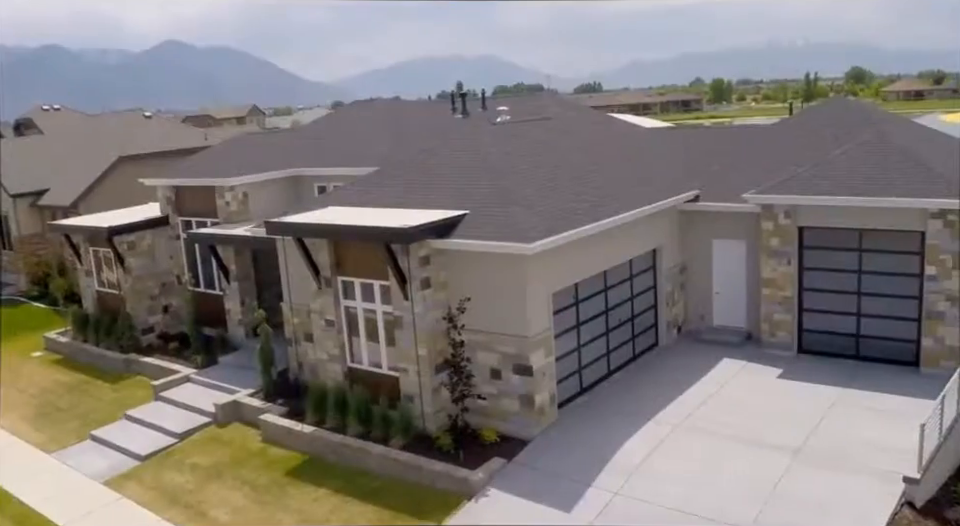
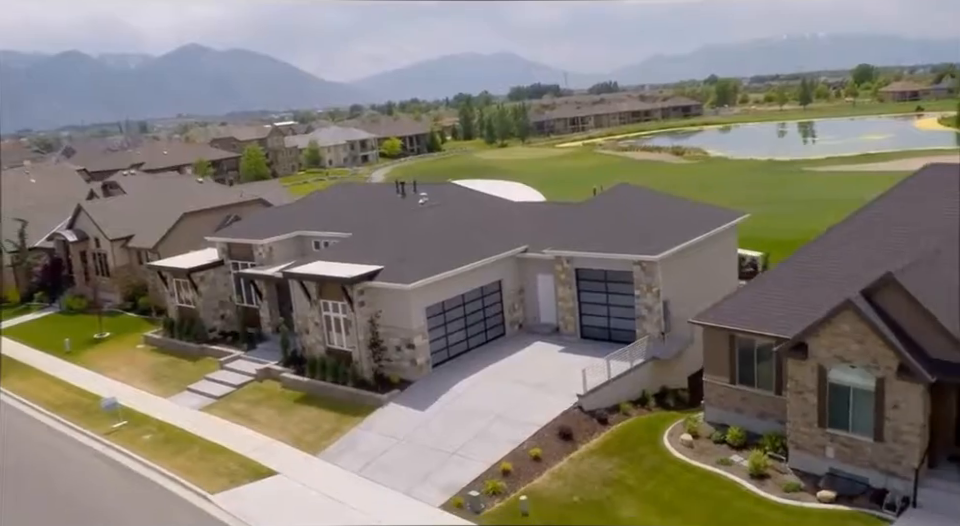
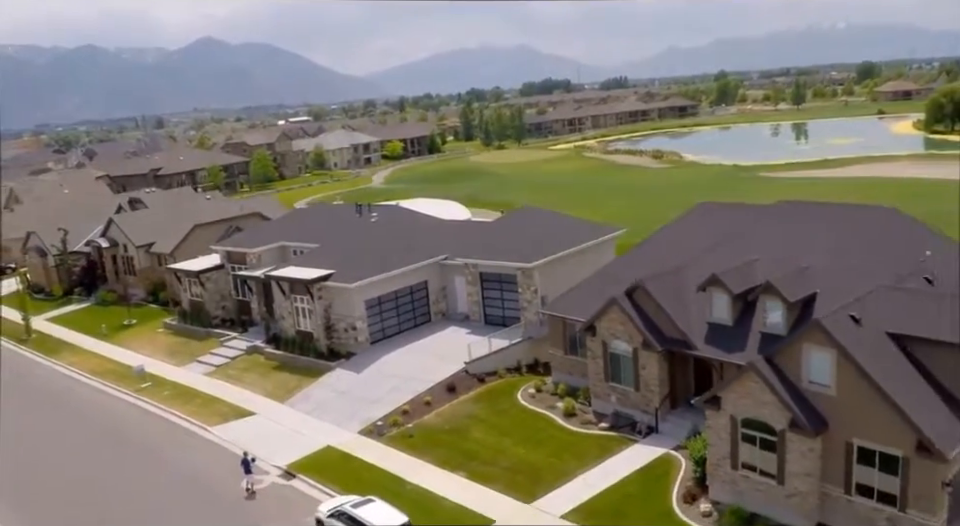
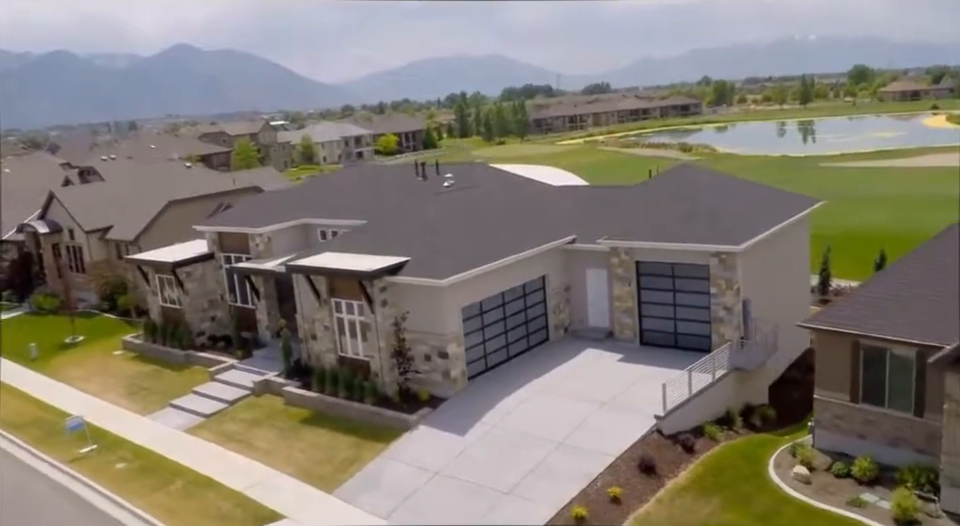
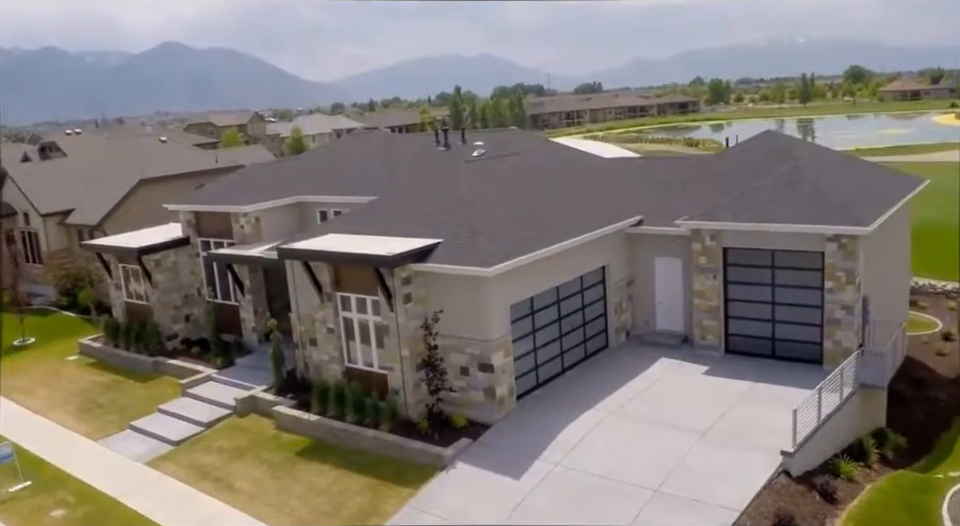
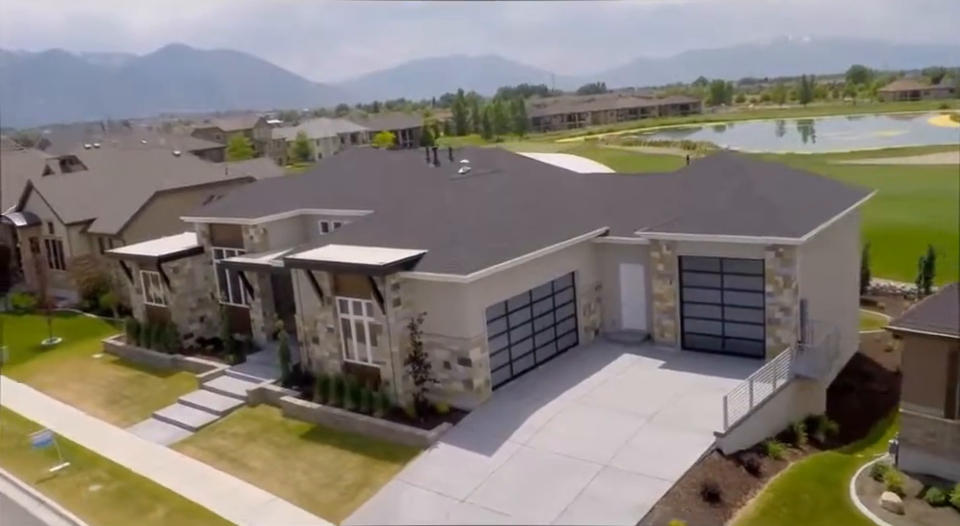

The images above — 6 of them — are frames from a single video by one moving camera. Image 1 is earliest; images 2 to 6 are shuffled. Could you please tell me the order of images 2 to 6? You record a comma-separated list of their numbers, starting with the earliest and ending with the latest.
5, 6, 4, 2, 3
